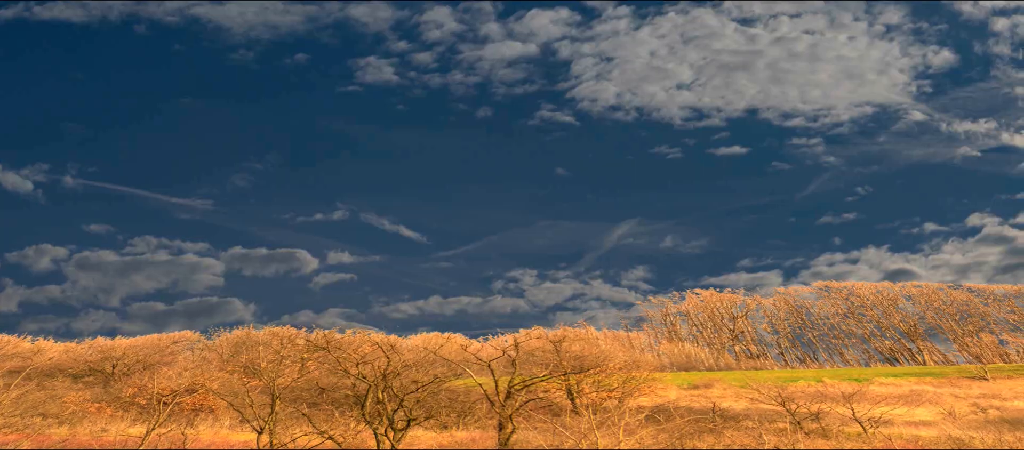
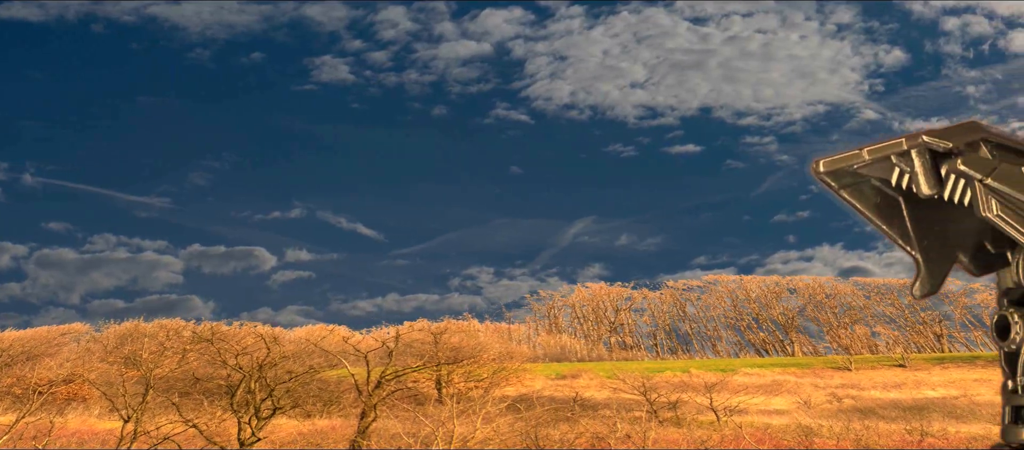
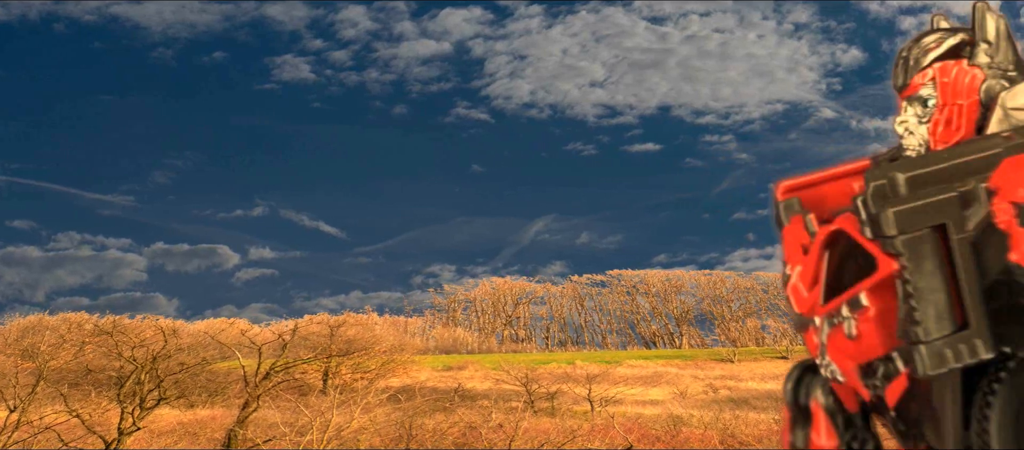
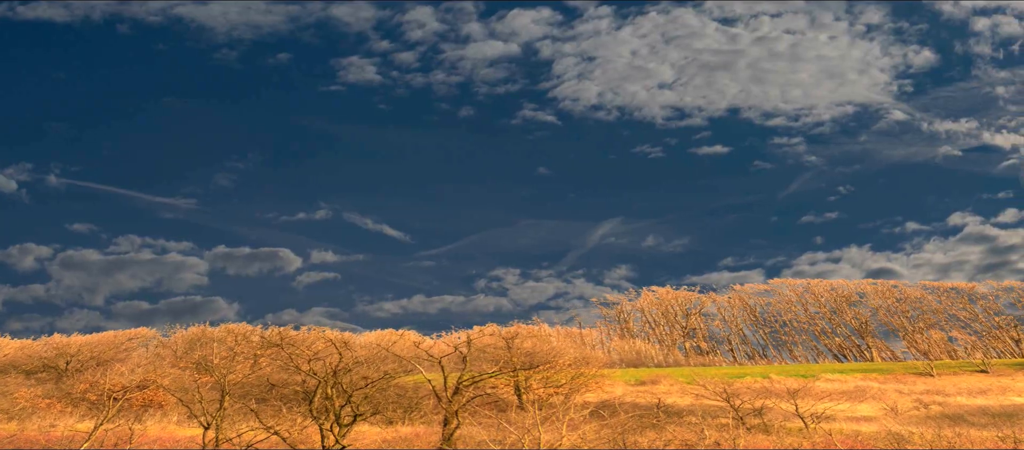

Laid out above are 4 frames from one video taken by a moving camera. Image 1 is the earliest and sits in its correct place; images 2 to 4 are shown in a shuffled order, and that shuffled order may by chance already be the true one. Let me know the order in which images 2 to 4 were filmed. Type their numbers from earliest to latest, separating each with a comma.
4, 2, 3
